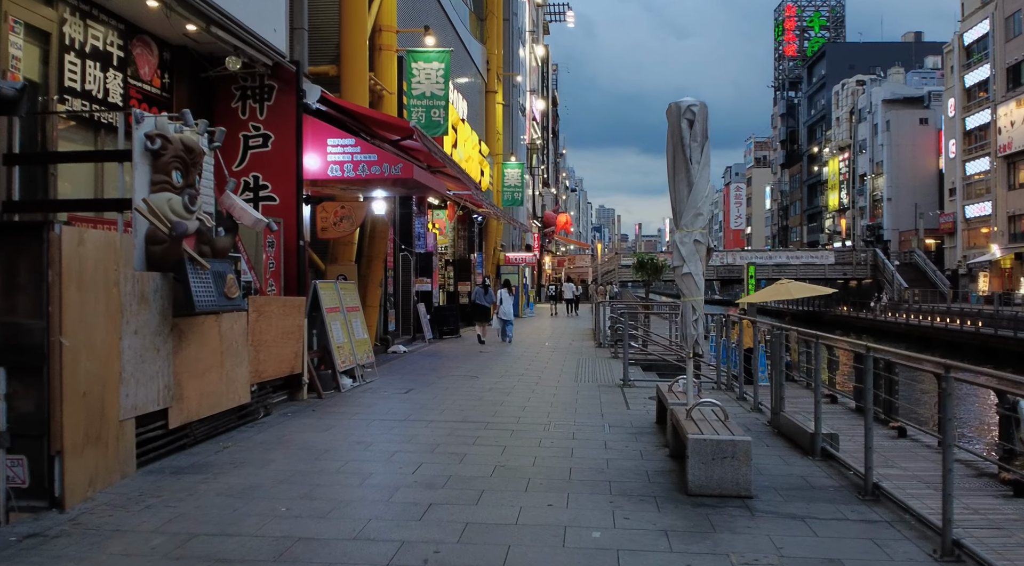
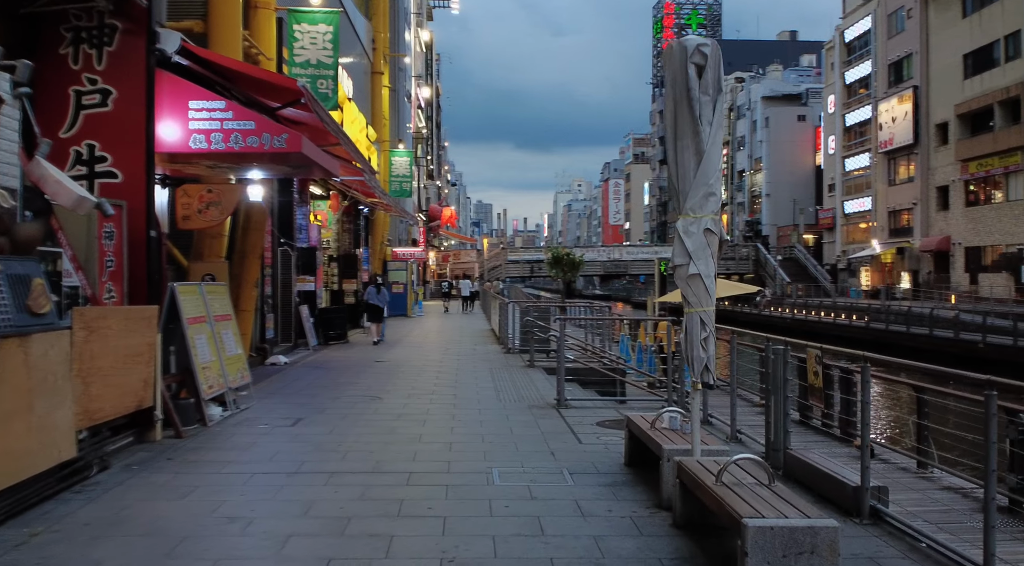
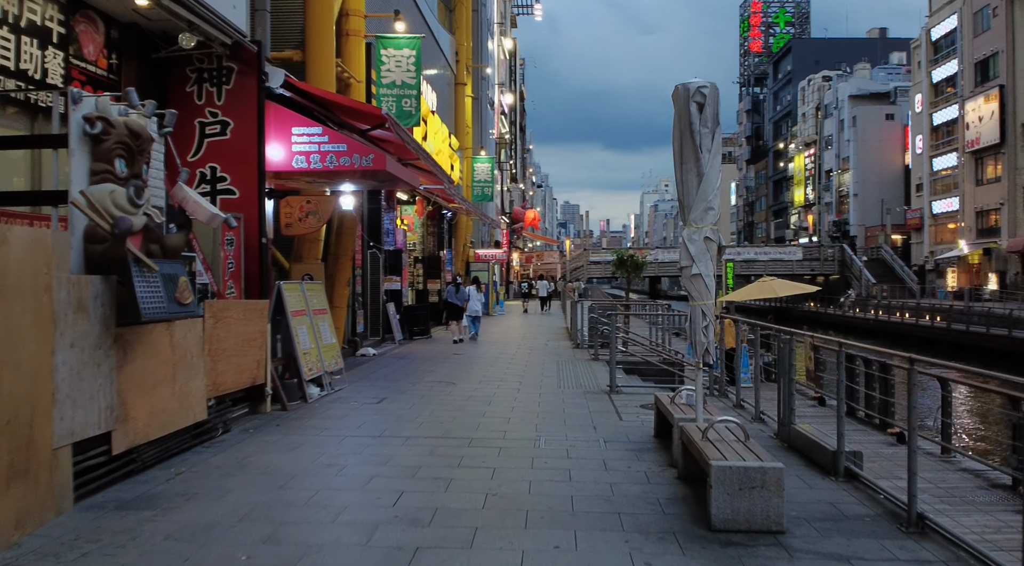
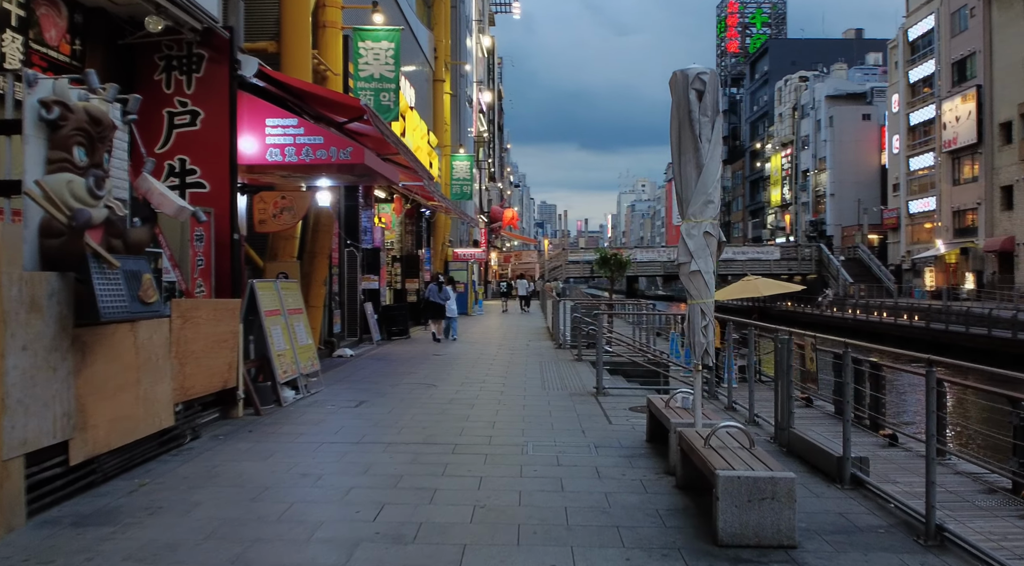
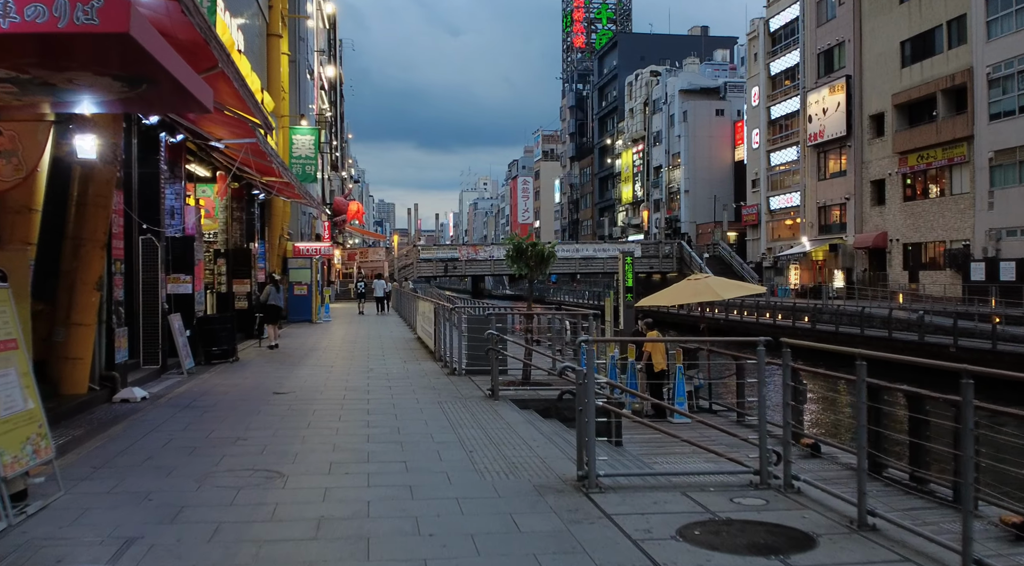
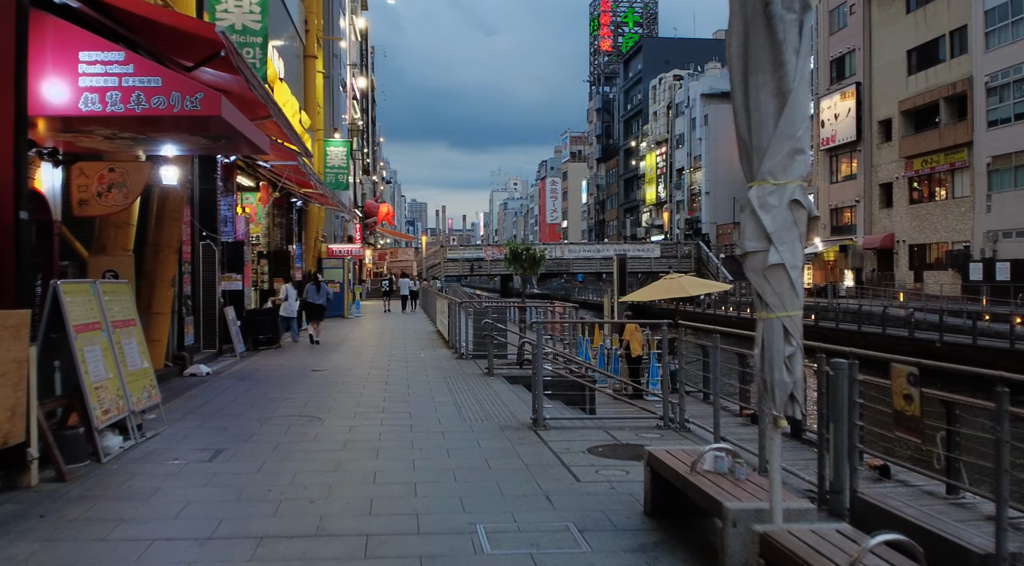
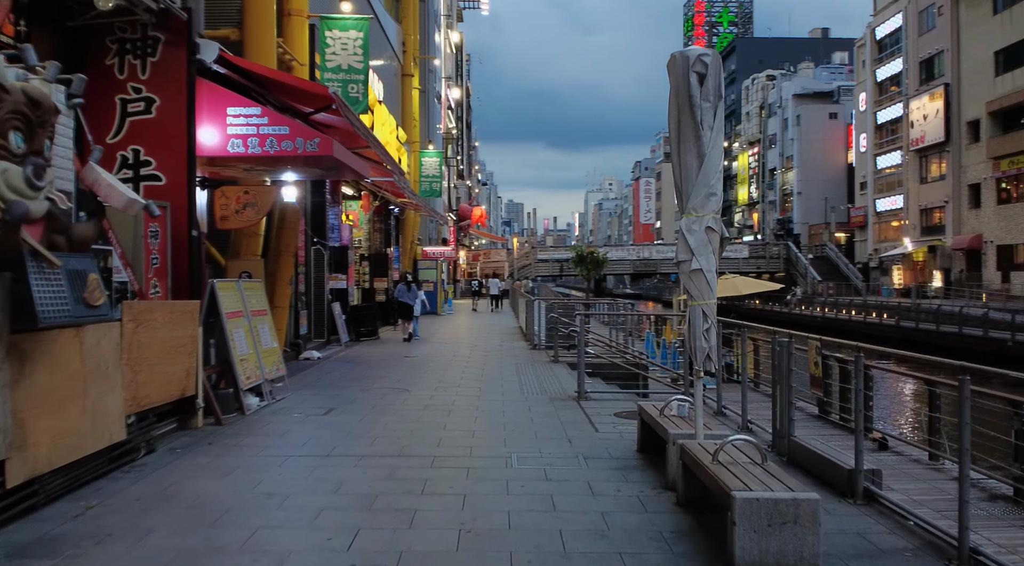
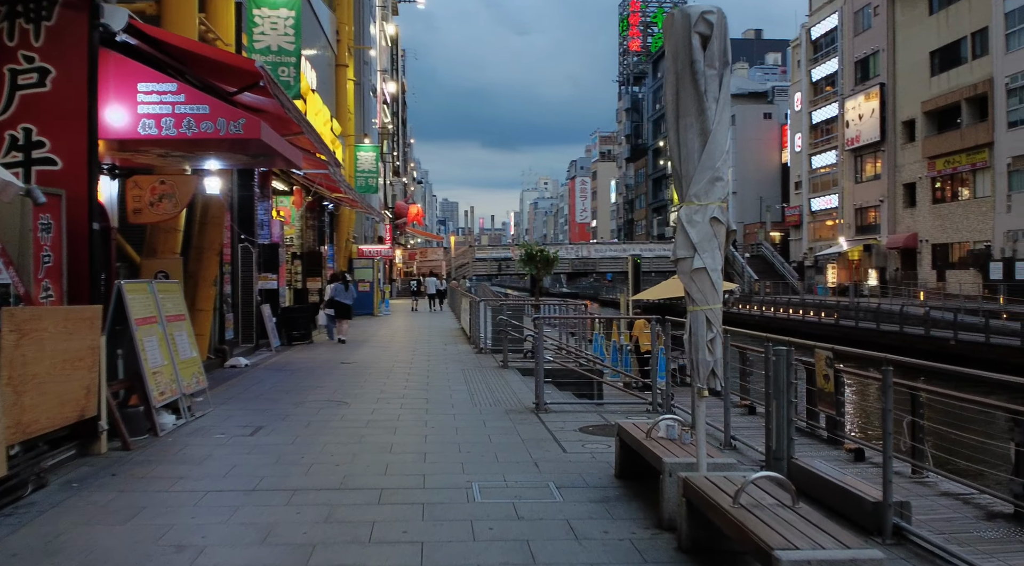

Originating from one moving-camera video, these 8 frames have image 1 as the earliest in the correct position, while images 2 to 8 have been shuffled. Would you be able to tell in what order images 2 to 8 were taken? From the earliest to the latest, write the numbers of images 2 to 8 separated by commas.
3, 4, 7, 2, 8, 6, 5
